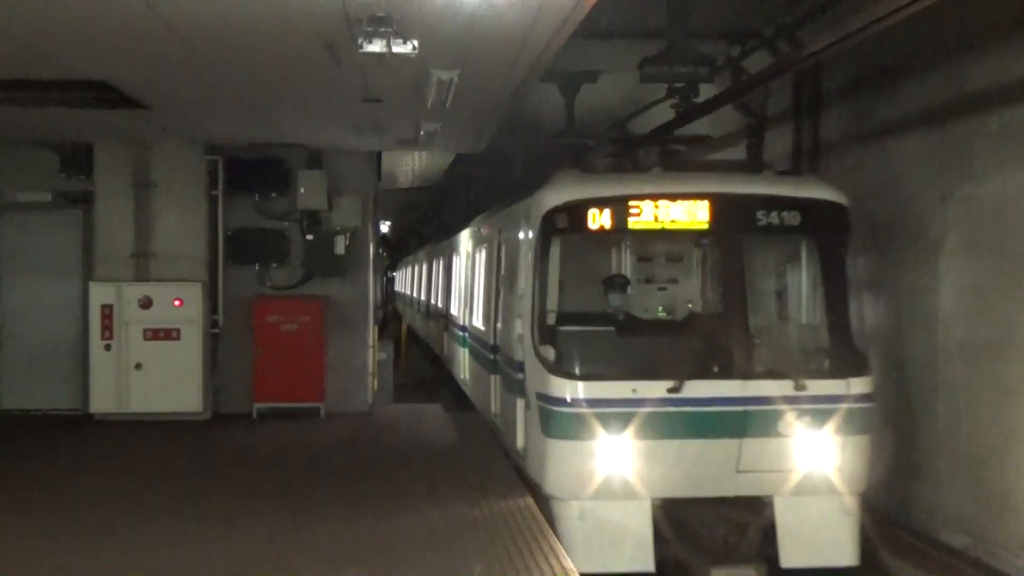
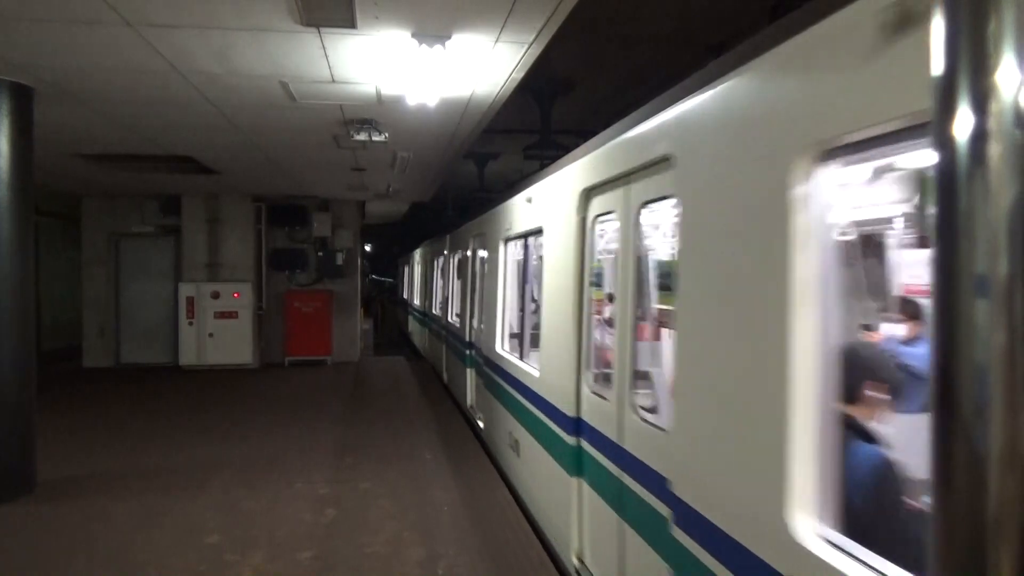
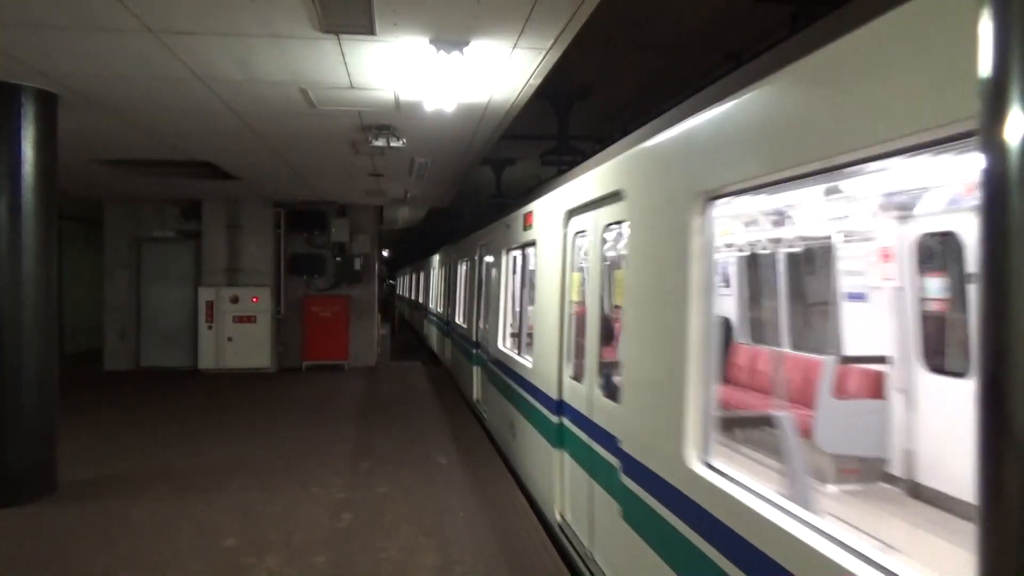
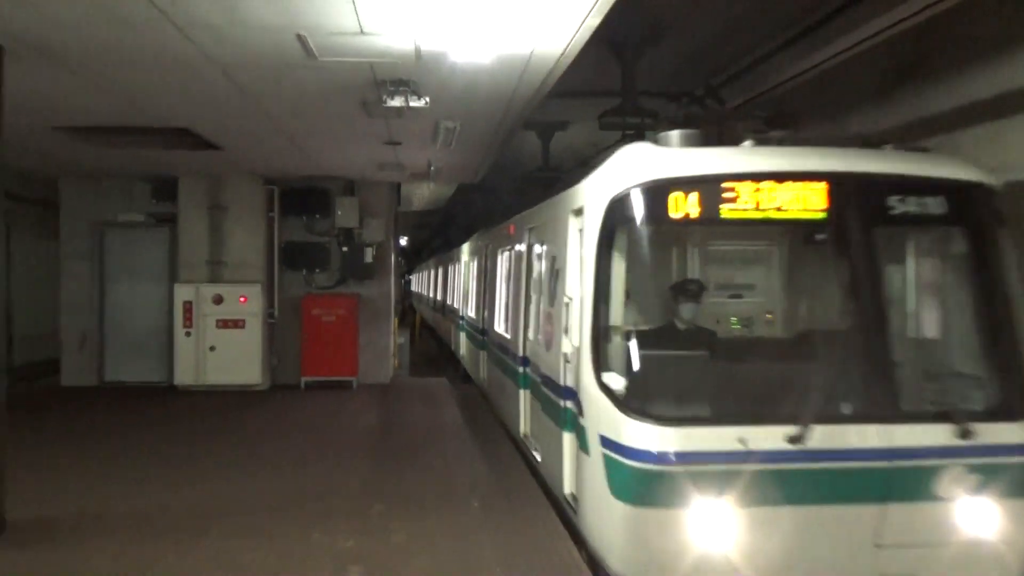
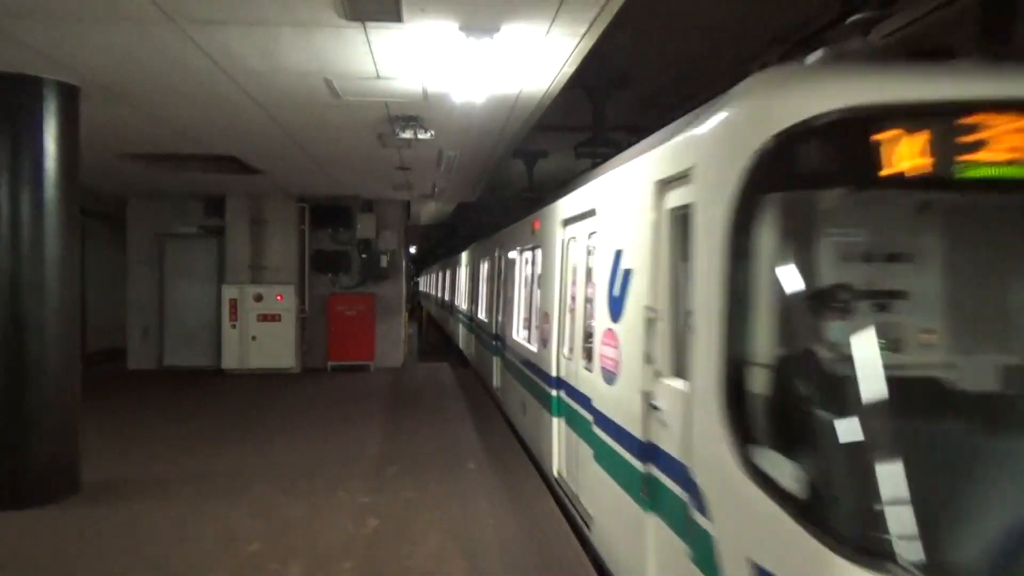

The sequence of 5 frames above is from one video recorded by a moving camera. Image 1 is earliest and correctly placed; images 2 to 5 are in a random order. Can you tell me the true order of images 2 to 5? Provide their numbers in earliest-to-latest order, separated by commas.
4, 5, 3, 2
